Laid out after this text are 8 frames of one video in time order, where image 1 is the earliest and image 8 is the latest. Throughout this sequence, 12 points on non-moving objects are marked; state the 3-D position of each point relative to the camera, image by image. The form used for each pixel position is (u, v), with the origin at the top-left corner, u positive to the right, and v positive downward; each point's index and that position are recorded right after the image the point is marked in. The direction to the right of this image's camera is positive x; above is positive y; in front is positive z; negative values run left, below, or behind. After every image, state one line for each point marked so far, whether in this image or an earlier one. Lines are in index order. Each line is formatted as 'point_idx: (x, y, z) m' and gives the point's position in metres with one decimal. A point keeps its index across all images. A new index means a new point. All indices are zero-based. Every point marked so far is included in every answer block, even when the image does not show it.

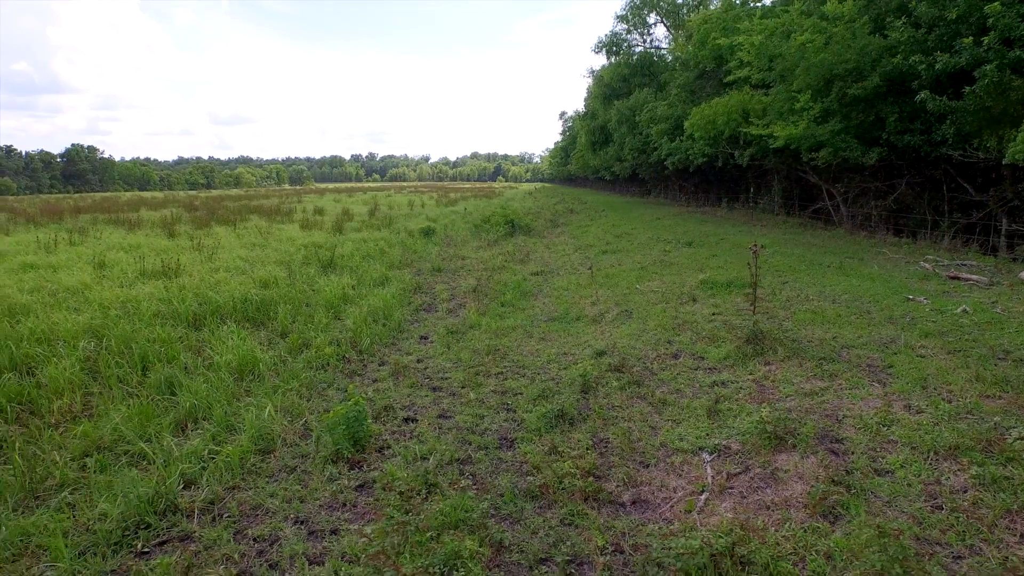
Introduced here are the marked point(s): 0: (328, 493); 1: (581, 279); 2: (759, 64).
0: (-0.8, -0.9, +2.8) m
1: (+0.8, +0.1, +7.5) m
2: (+3.5, +3.1, +9.0) m
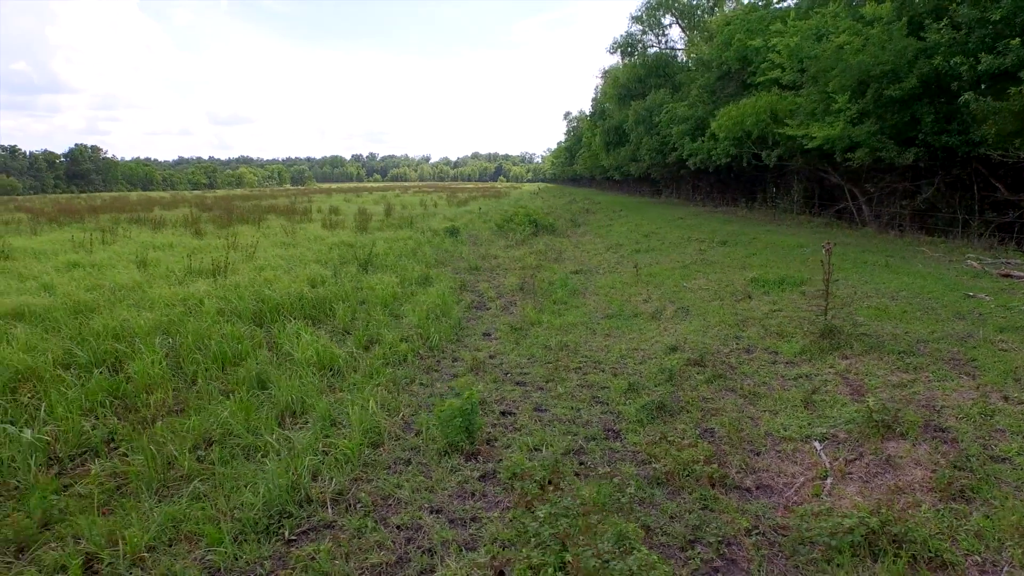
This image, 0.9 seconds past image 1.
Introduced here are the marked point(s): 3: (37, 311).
0: (-0.2, -0.9, +2.8) m
1: (+1.3, +0.1, +7.6) m
2: (+4.0, +3.2, +9.2) m
3: (-3.9, -0.2, +5.4) m
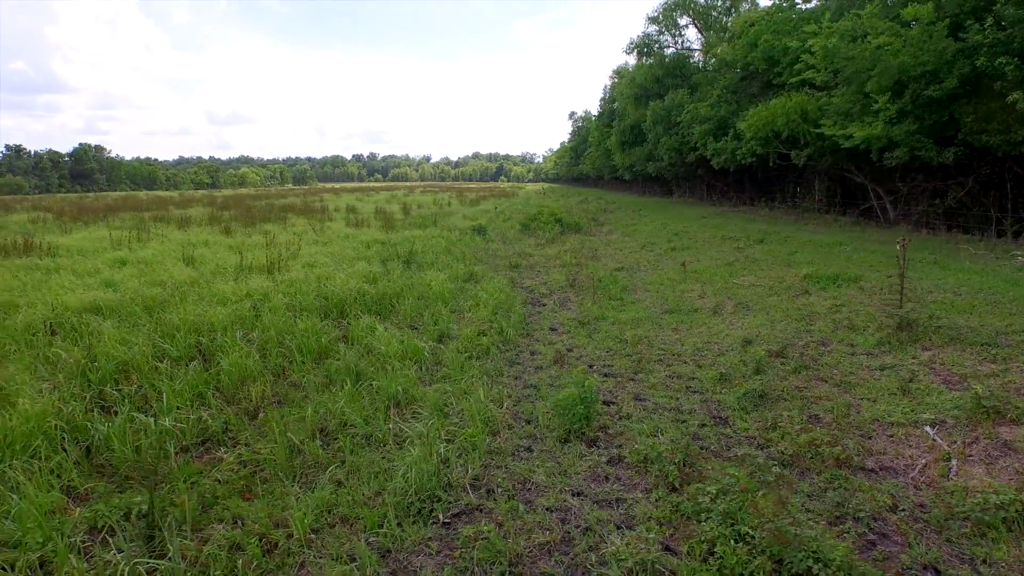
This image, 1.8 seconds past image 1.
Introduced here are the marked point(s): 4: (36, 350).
0: (+0.3, -0.8, +3.0) m
1: (+1.9, +0.1, +7.7) m
2: (+4.5, +3.2, +9.3) m
3: (-3.4, -0.2, +5.4) m
4: (-3.1, -0.4, +4.2) m
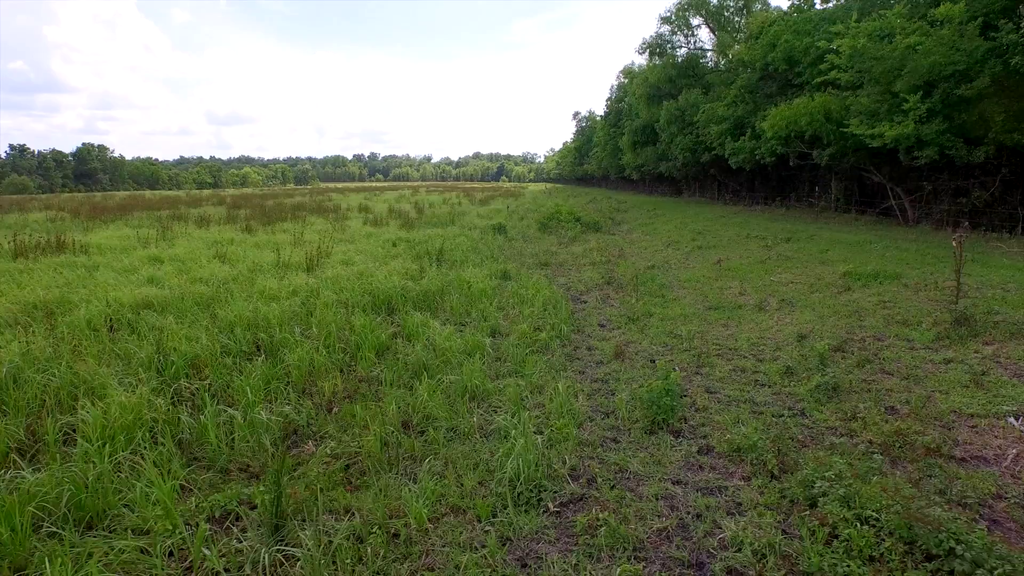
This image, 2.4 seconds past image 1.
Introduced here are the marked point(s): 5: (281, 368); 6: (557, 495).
0: (+0.8, -0.8, +3.0) m
1: (+2.3, +0.2, +7.8) m
2: (+4.9, +3.2, +9.4) m
3: (-2.9, -0.1, +5.5) m
4: (-2.7, -0.4, +4.3) m
5: (-1.5, -0.5, +4.2) m
6: (+0.2, -0.9, +2.7) m
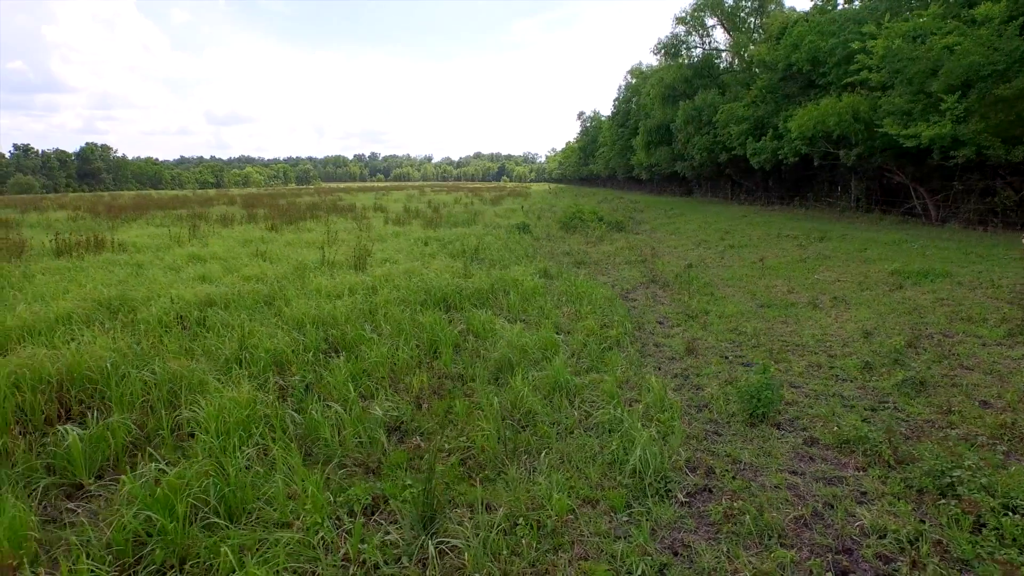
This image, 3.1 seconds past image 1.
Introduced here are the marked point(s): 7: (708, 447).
0: (+1.3, -0.8, +3.1) m
1: (+2.8, +0.2, +7.8) m
2: (+5.4, +3.3, +9.4) m
3: (-2.4, -0.1, +5.5) m
4: (-2.2, -0.4, +4.3) m
5: (-0.9, -0.5, +4.2) m
6: (+0.7, -0.8, +2.8) m
7: (+0.9, -0.8, +3.2) m
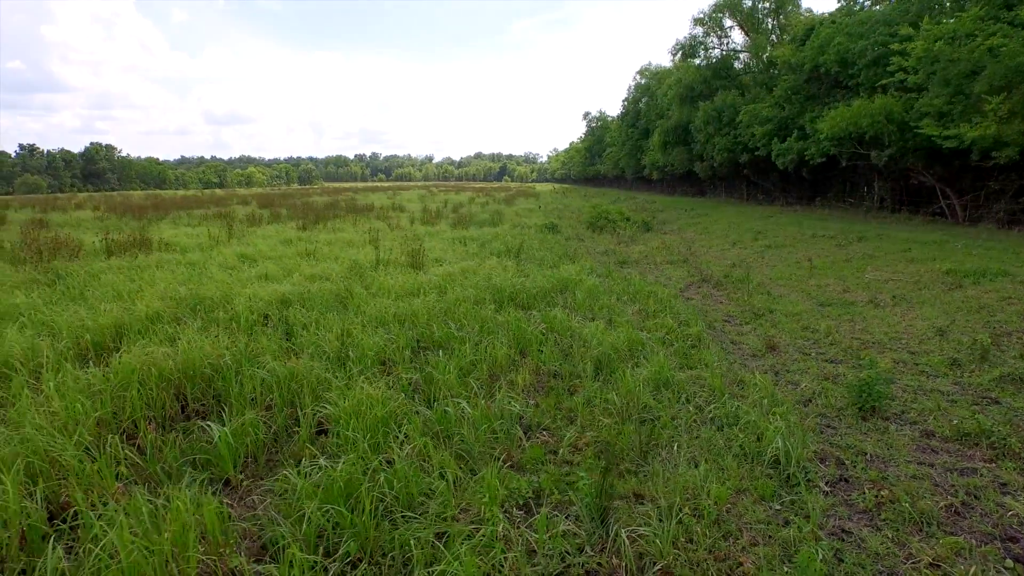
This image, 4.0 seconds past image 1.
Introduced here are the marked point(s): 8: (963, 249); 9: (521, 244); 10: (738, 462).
0: (+1.9, -0.8, +3.1) m
1: (+3.4, +0.2, +7.9) m
2: (+6.0, +3.3, +9.5) m
3: (-1.8, -0.1, +5.6) m
4: (-1.5, -0.4, +4.4) m
5: (-0.3, -0.5, +4.3) m
6: (+1.4, -0.8, +2.9) m
7: (+1.6, -0.8, +3.2) m
8: (+5.4, +0.5, +7.8) m
9: (+0.1, +0.7, +10.2) m
10: (+1.0, -0.8, +3.0) m
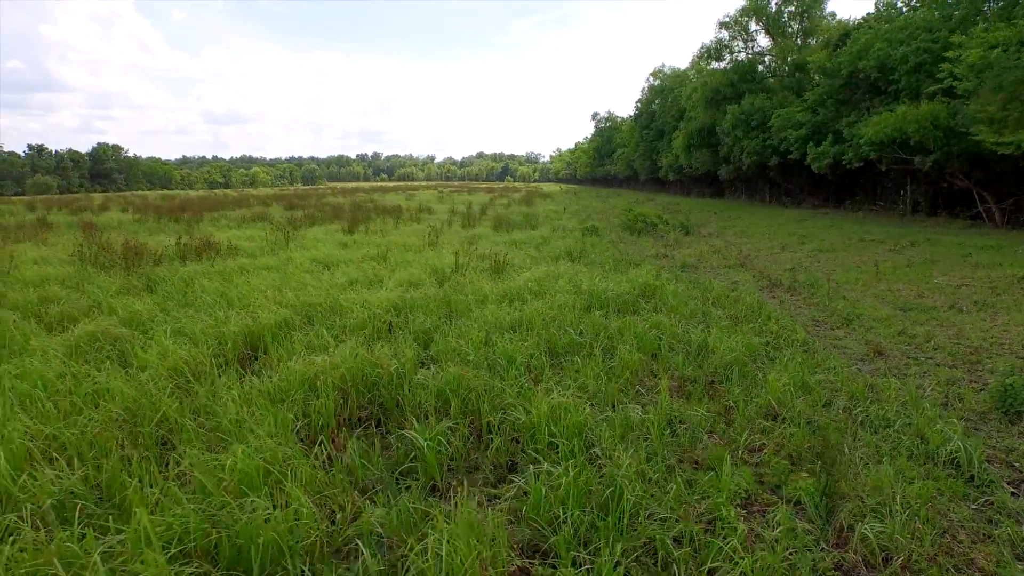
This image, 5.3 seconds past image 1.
0: (+2.9, -0.8, +3.3) m
1: (+4.3, +0.2, +8.1) m
2: (+6.9, +3.2, +9.7) m
3: (-0.9, -0.2, +5.7) m
4: (-0.6, -0.4, +4.5) m
5: (+0.6, -0.5, +4.4) m
6: (+2.3, -0.9, +3.0) m
7: (+2.5, -0.8, +3.4) m
8: (+6.3, +0.4, +8.0) m
9: (+1.0, +0.6, +10.3) m
10: (+2.0, -0.8, +3.1) m
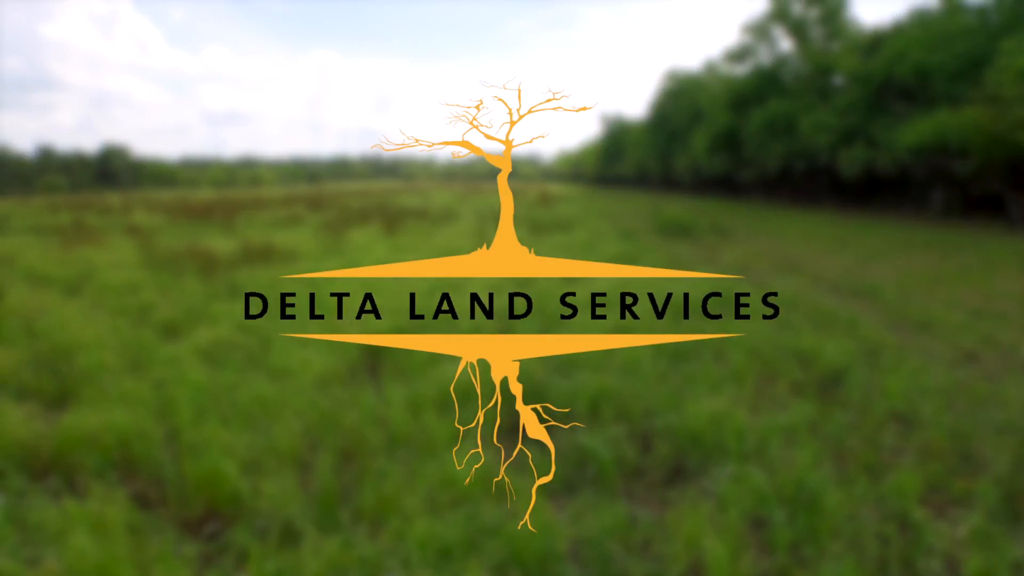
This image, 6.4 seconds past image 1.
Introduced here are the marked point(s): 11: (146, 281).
0: (+3.7, -0.9, +3.4) m
1: (+5.1, +0.1, +8.3) m
2: (+7.7, +3.2, +9.9) m
3: (-0.1, -0.2, +5.8) m
4: (+0.2, -0.5, +4.6) m
5: (+1.5, -0.6, +4.5) m
6: (+3.2, -1.0, +3.2) m
7: (+3.4, -0.9, +3.5) m
8: (+7.2, +0.4, +8.2) m
9: (+1.8, +0.6, +10.5) m
10: (+2.8, -0.9, +3.3) m
11: (-3.9, +0.1, +7.0) m
